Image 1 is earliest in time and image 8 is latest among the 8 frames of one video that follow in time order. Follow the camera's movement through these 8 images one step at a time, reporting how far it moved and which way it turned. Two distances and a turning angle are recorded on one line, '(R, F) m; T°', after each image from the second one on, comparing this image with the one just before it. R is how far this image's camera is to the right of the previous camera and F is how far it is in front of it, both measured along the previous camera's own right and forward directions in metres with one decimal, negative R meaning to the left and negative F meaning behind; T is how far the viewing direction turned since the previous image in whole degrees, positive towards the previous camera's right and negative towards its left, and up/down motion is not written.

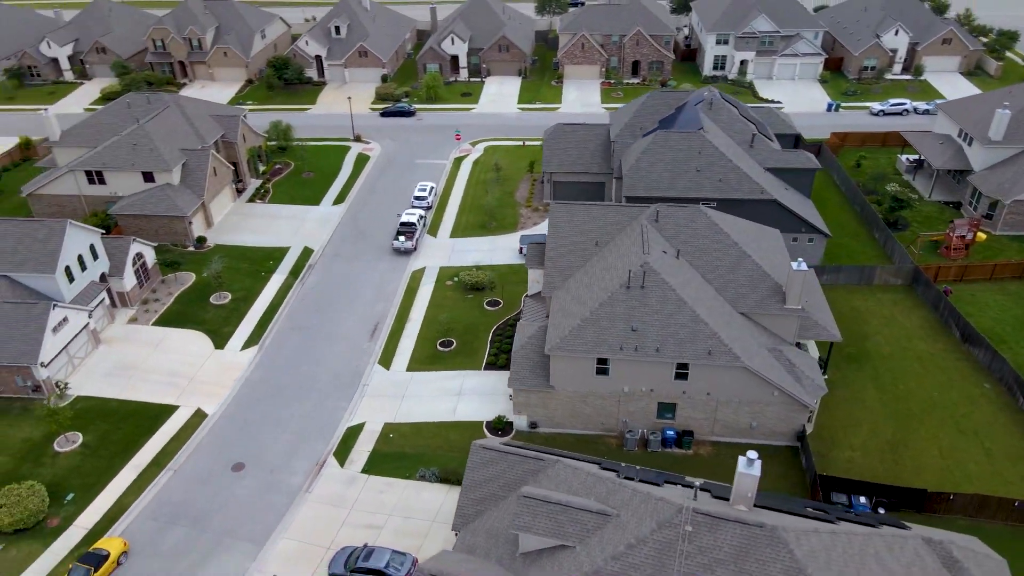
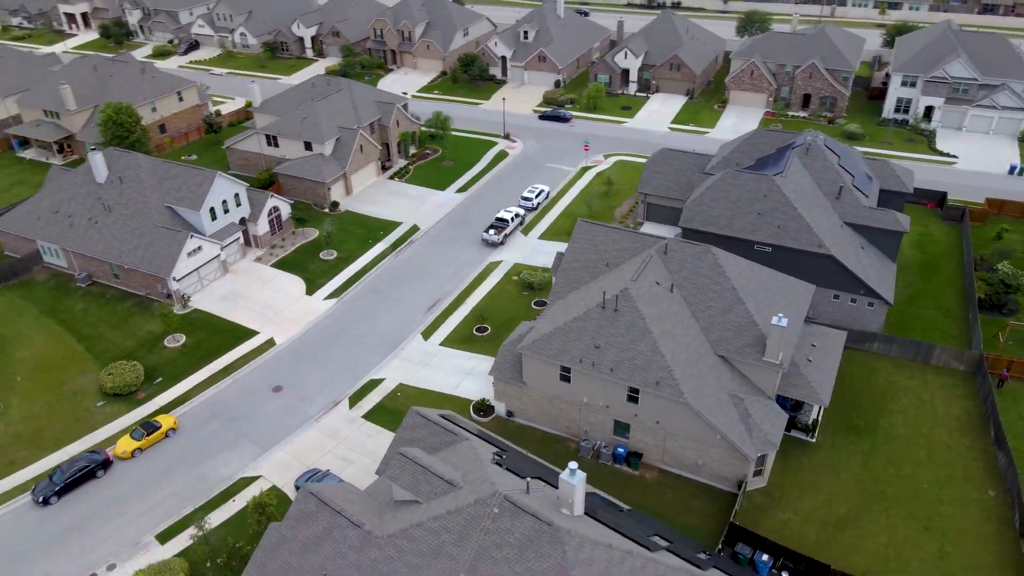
(+9.5, -1.8) m; -17°
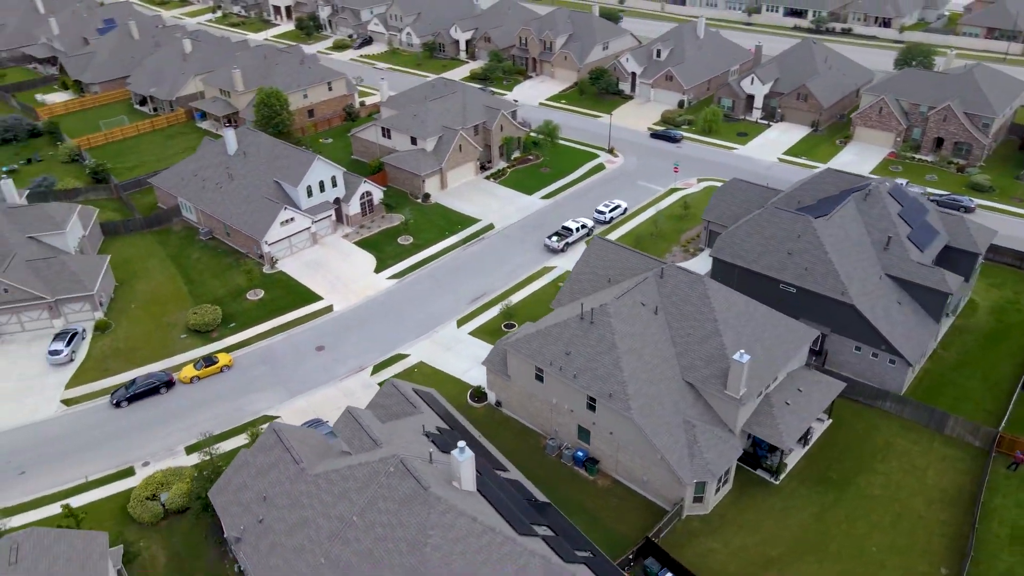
(+7.8, -1.8) m; -13°
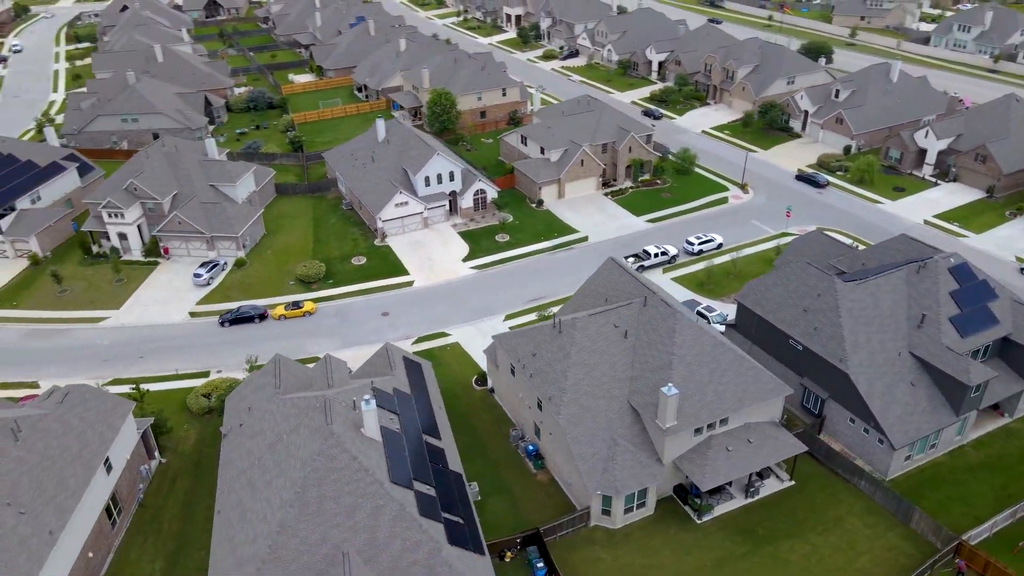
(+11.4, -1.9) m; -18°
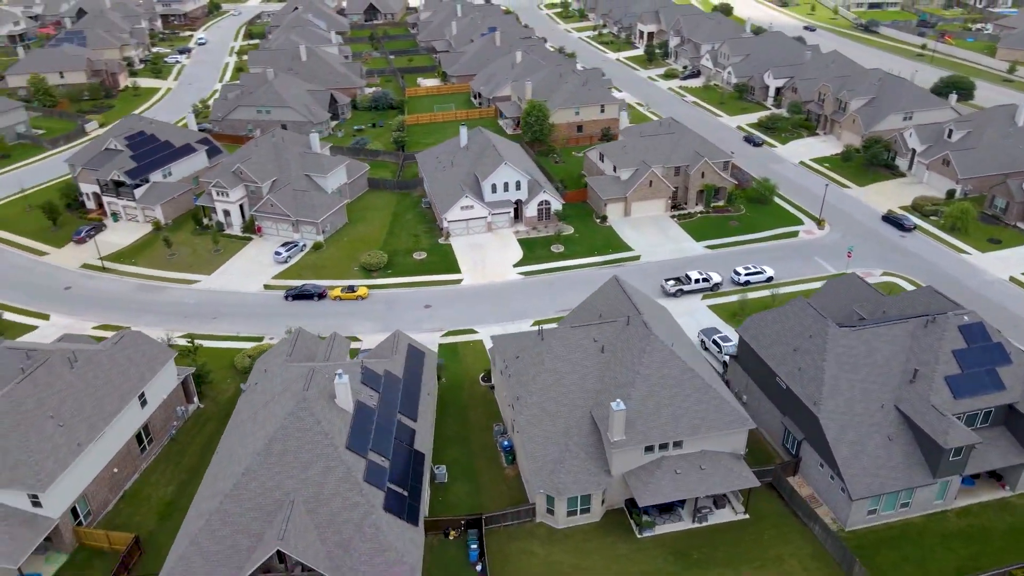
(+7.5, -1.9) m; -11°
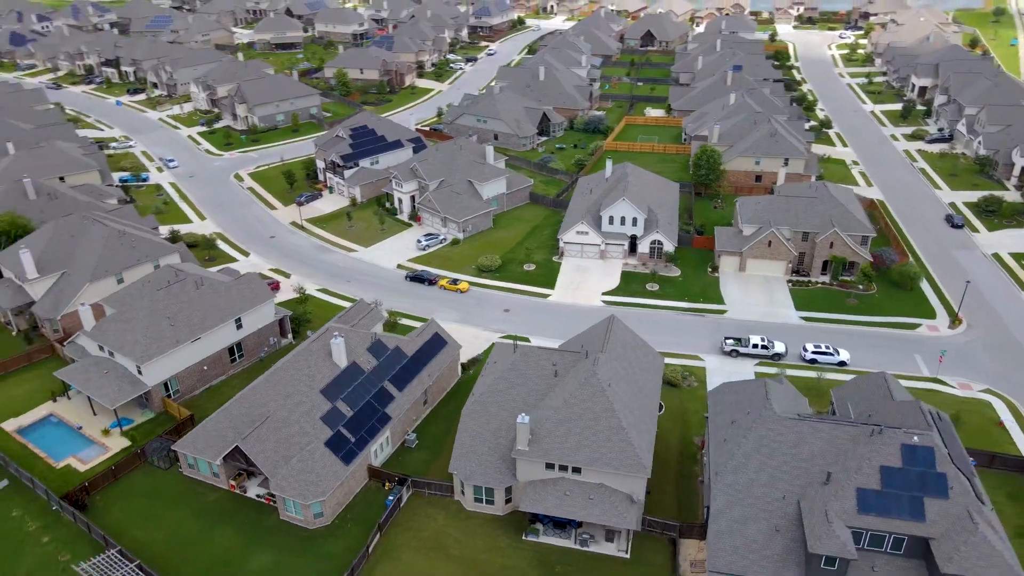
(+16.2, -2.4) m; -22°
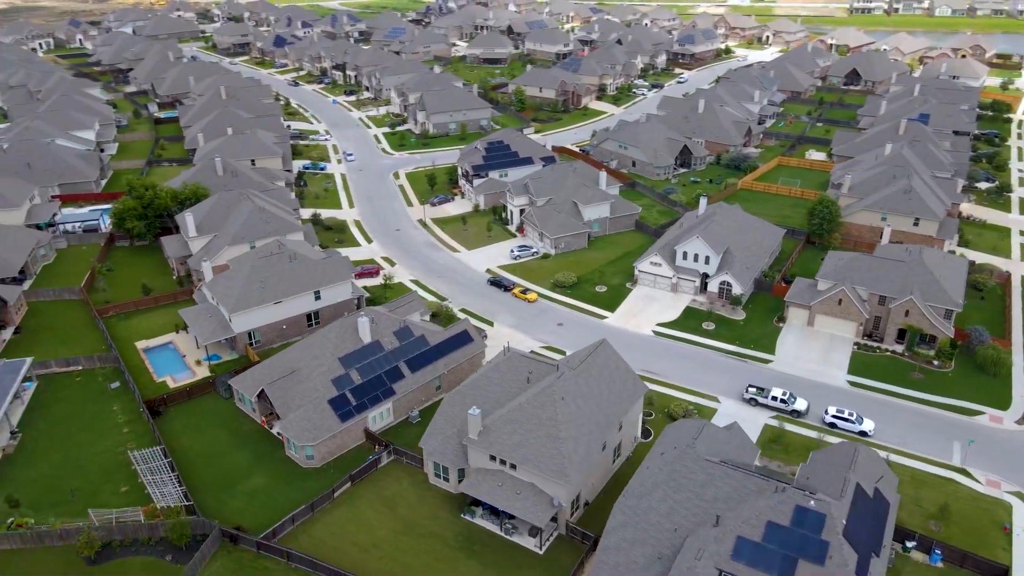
(+13.0, -2.9) m; -17°
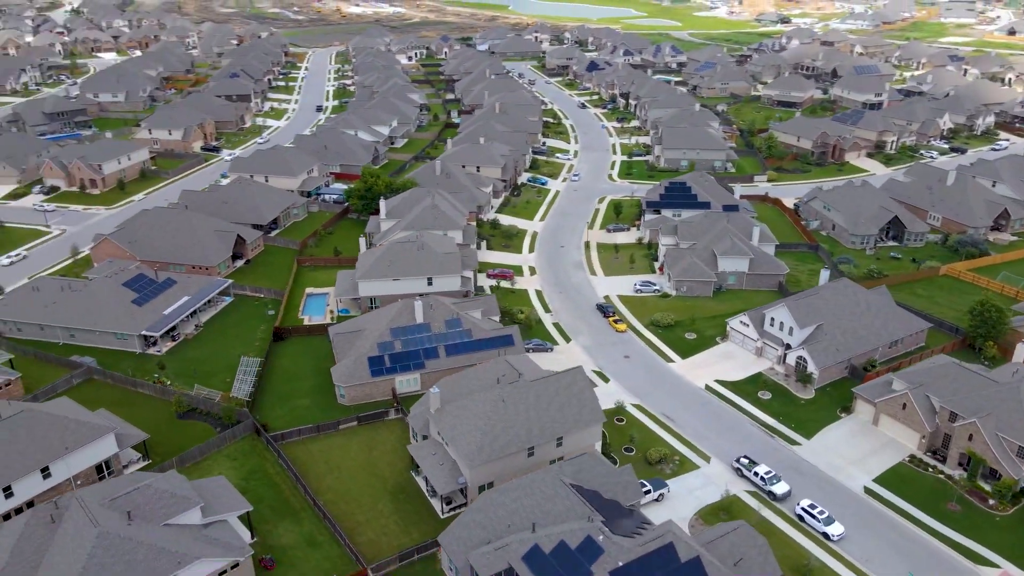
(+22.3, -2.2) m; -26°
